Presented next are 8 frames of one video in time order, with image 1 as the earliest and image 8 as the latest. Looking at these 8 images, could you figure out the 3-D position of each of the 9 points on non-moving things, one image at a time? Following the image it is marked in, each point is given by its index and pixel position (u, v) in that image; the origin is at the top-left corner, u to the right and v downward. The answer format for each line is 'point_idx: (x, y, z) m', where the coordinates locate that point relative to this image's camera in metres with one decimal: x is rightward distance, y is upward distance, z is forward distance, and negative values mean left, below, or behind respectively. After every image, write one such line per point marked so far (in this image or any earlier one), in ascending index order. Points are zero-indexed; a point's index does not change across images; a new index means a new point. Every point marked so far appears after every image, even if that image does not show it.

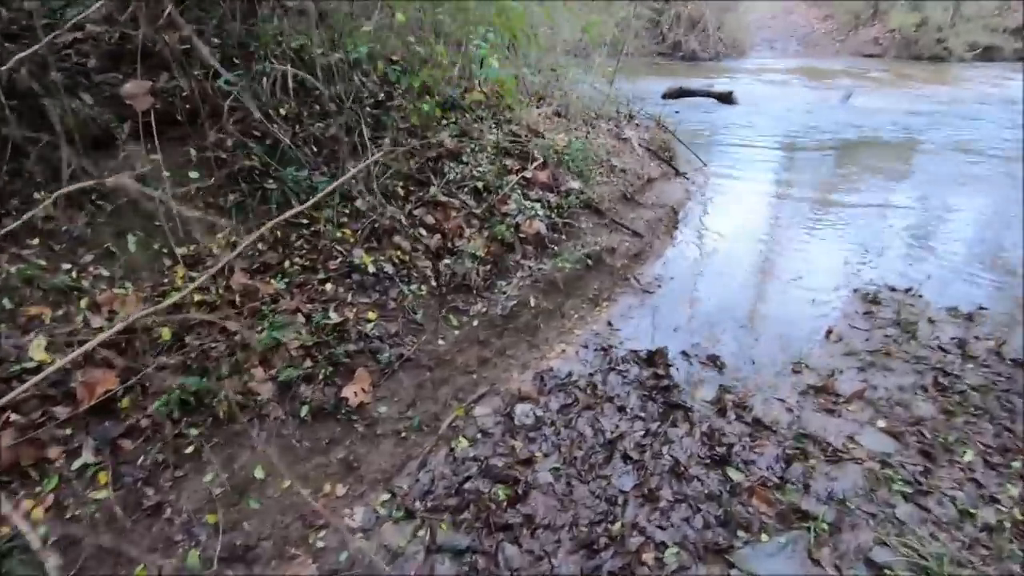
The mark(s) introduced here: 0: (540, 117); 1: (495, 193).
0: (+0.3, +2.1, +6.9) m
1: (-0.2, +0.9, +5.0) m
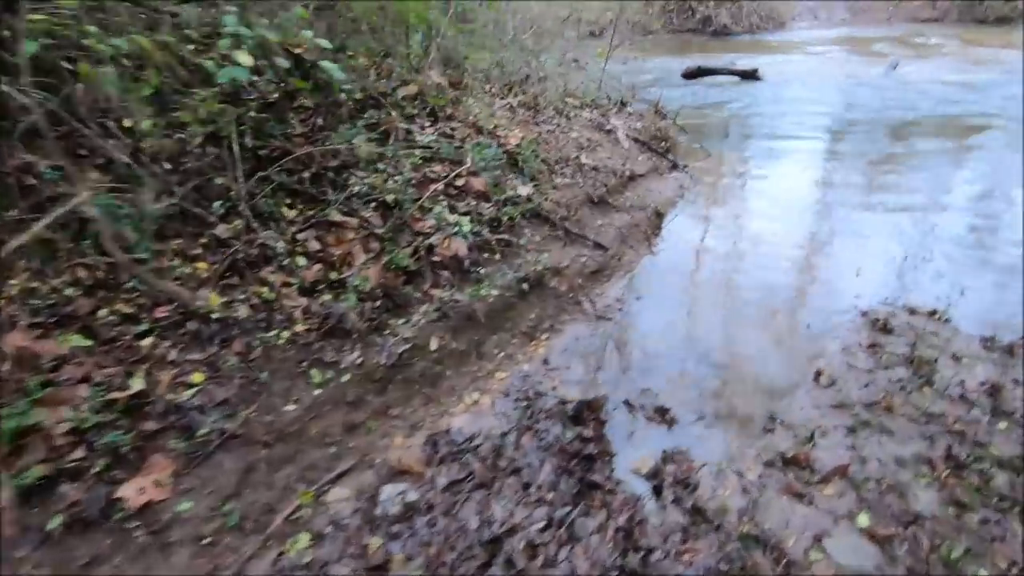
0: (-0.2, +1.9, +6.0) m
1: (-0.8, +0.6, +4.2) m
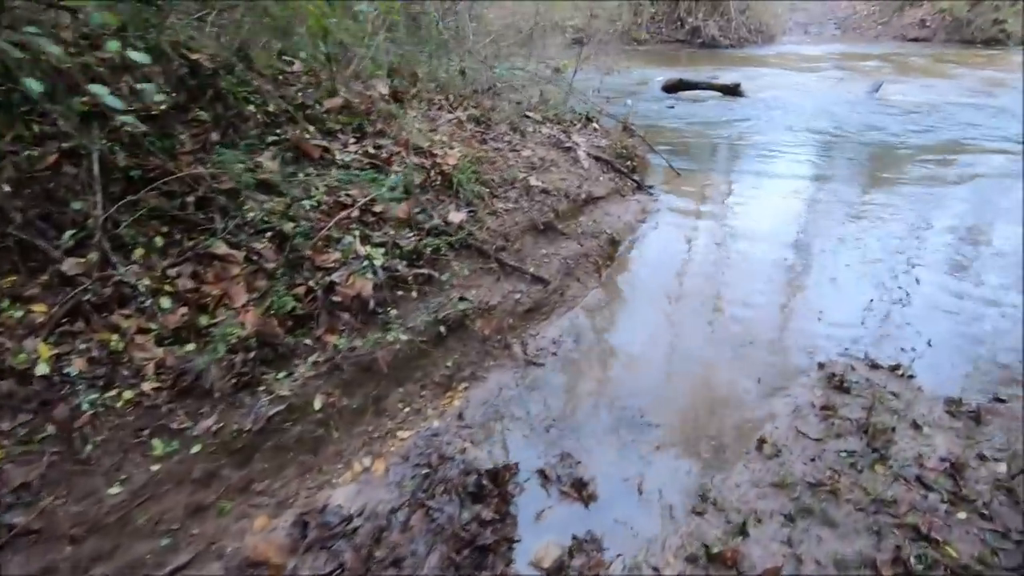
0: (-0.8, +1.6, +5.6) m
1: (-1.4, +0.3, +3.8) m
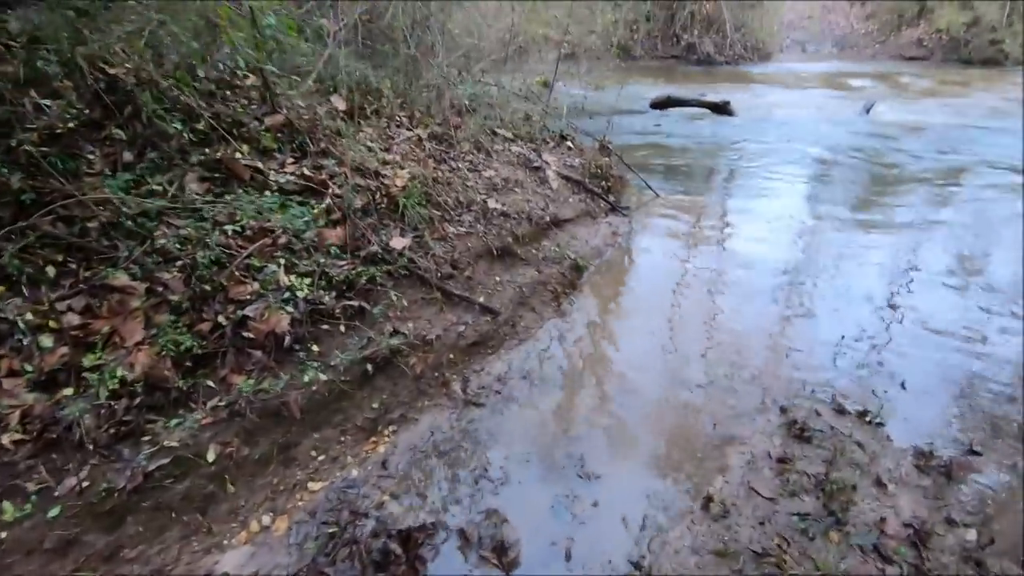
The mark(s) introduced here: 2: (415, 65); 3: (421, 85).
0: (-1.2, +1.4, +5.3) m
1: (-1.8, +0.1, +3.5) m
2: (-1.2, +2.8, +6.9) m
3: (-1.2, +2.6, +6.9) m
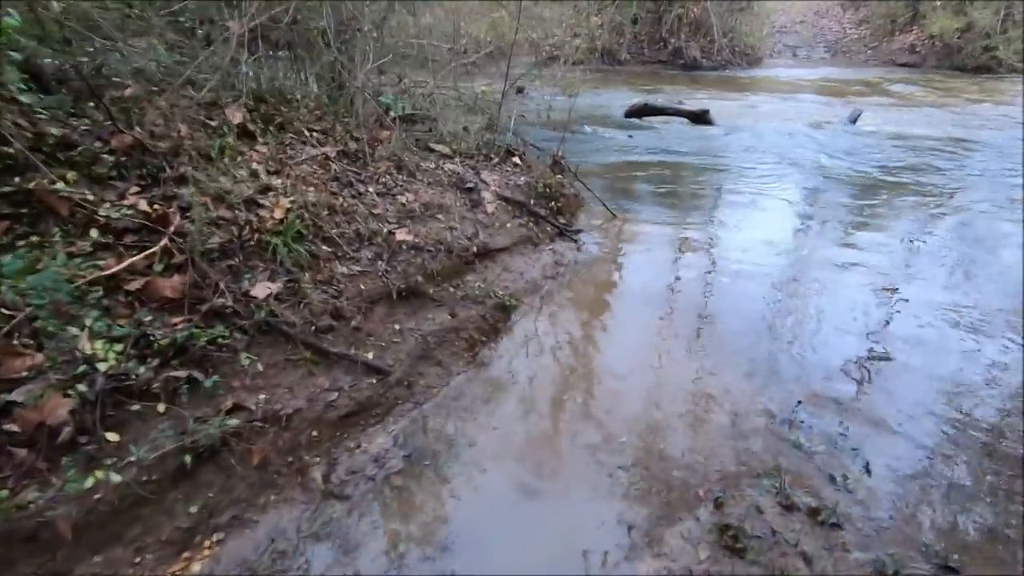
0: (-1.9, +1.0, +4.6) m
1: (-2.6, -0.2, +2.7) m
2: (-2.0, +2.5, +6.2) m
3: (-1.9, +2.2, +6.2) m
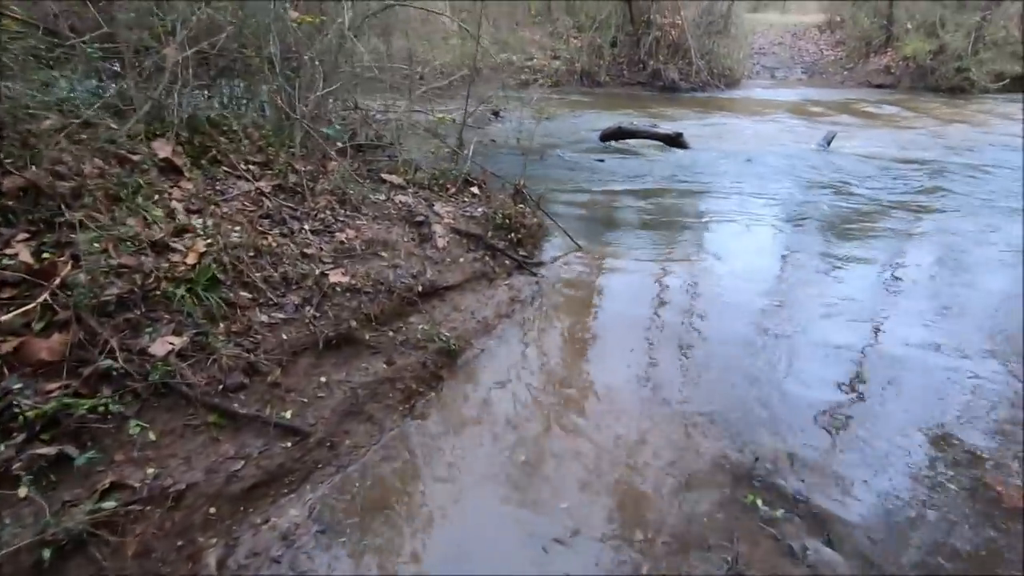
0: (-2.4, +0.6, +4.3) m
1: (-3.0, -0.5, +2.4) m
2: (-2.5, +2.0, +5.9) m
3: (-2.4, +1.8, +5.9) m
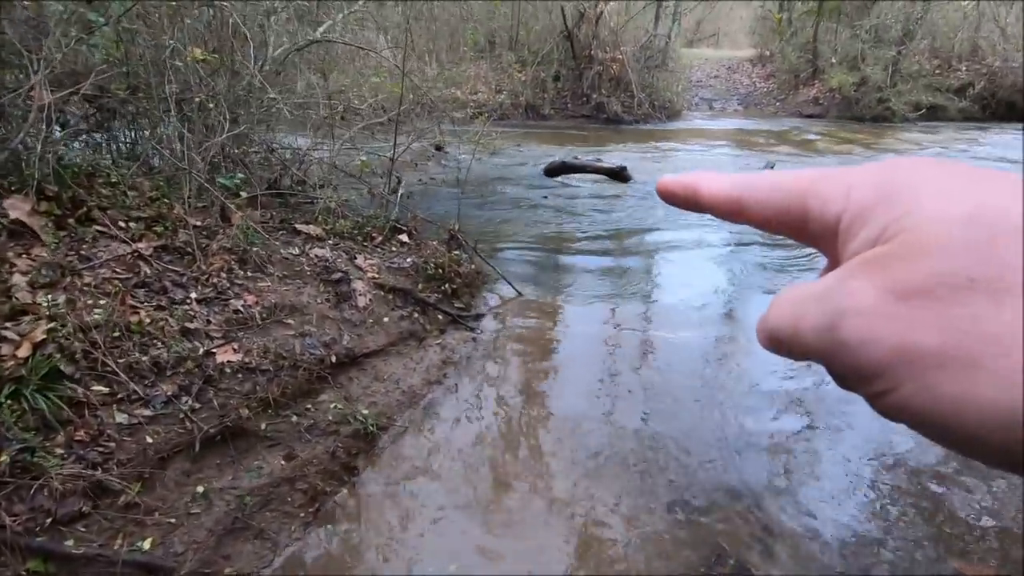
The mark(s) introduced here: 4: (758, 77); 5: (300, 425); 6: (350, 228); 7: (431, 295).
0: (-2.9, 0.0, +3.5) m
1: (-3.3, -1.0, +1.5) m
2: (-3.2, +1.4, +5.3) m
3: (-3.2, +1.1, +5.2) m
4: (+8.6, +7.3, +18.9) m
5: (-1.4, -0.9, +3.7) m
6: (-1.8, +0.7, +5.9) m
7: (-0.8, -0.1, +5.6) m
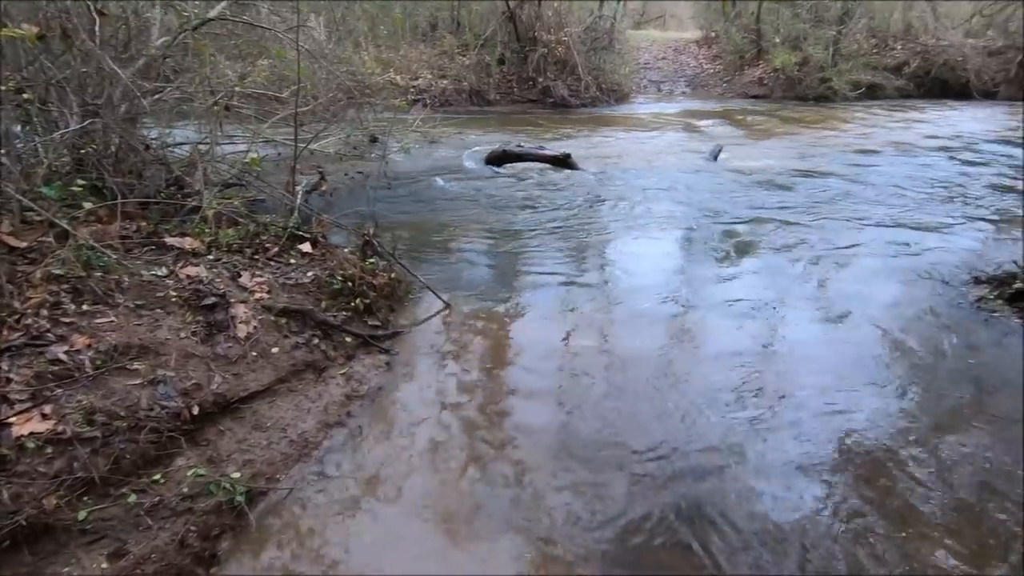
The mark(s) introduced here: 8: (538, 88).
0: (-3.5, -0.2, +2.6) m
1: (-3.7, -1.4, +0.6) m
2: (-4.0, +1.1, +4.3) m
3: (-3.9, +0.8, +4.2) m
4: (+6.5, +7.9, +18.5) m
5: (-2.0, -1.2, +2.9) m
6: (-2.5, +0.5, +5.0) m
7: (-1.5, -0.2, +4.8) m
8: (+0.5, +5.5, +15.0) m
